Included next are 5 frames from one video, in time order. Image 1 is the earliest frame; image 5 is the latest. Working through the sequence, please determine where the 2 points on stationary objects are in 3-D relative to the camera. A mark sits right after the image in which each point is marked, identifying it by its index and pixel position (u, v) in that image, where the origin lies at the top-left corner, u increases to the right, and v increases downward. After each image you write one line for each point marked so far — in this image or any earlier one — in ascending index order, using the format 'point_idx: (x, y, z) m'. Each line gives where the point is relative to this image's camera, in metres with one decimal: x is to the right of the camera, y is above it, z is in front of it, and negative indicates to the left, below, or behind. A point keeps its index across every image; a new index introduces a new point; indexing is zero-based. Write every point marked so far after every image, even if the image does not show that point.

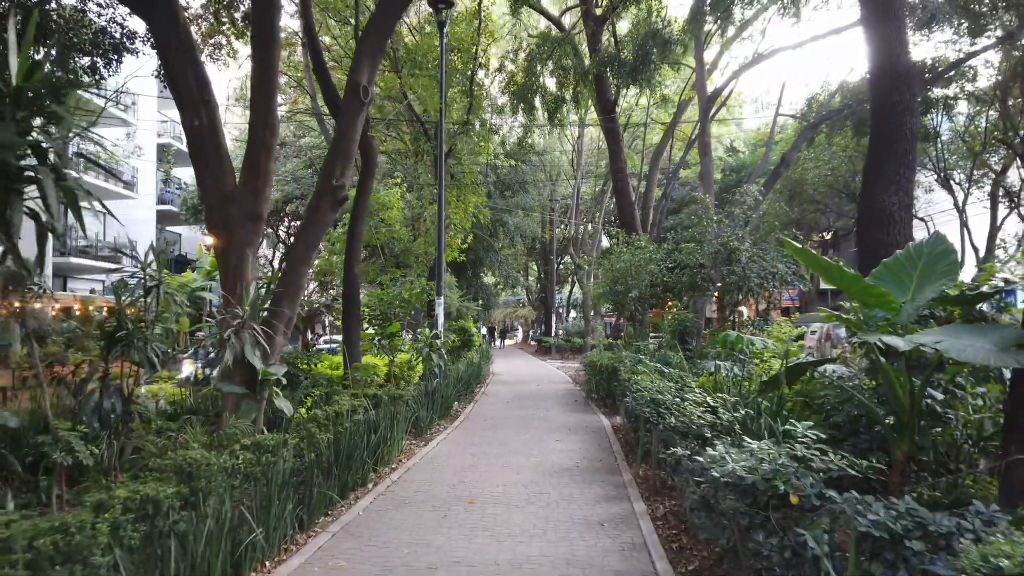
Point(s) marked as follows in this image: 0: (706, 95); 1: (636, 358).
0: (+4.7, +4.6, +18.3) m
1: (+1.9, -1.1, +11.7) m
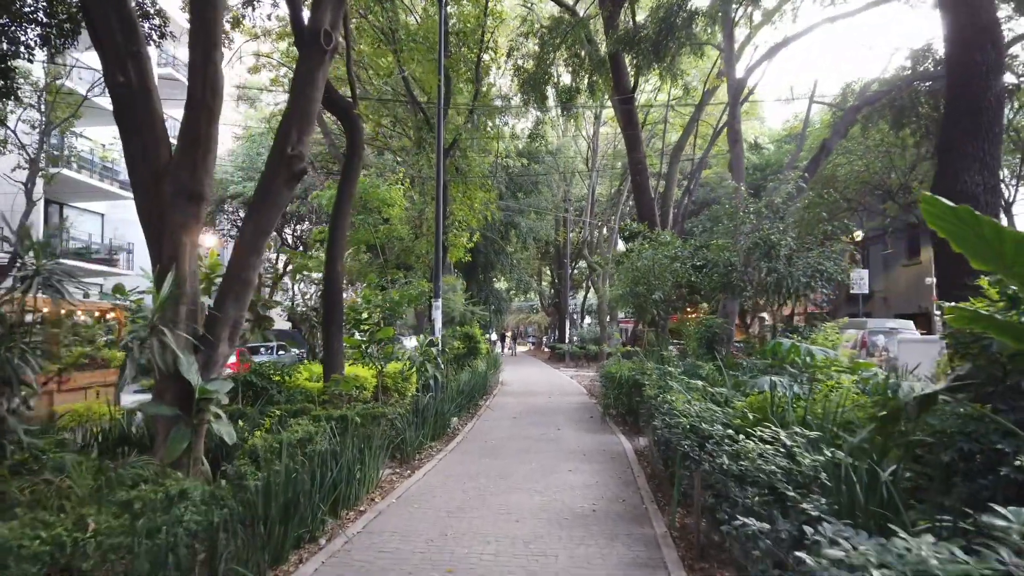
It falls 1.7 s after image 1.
0: (+4.9, +4.5, +16.7) m
1: (+2.0, -1.1, +10.0) m
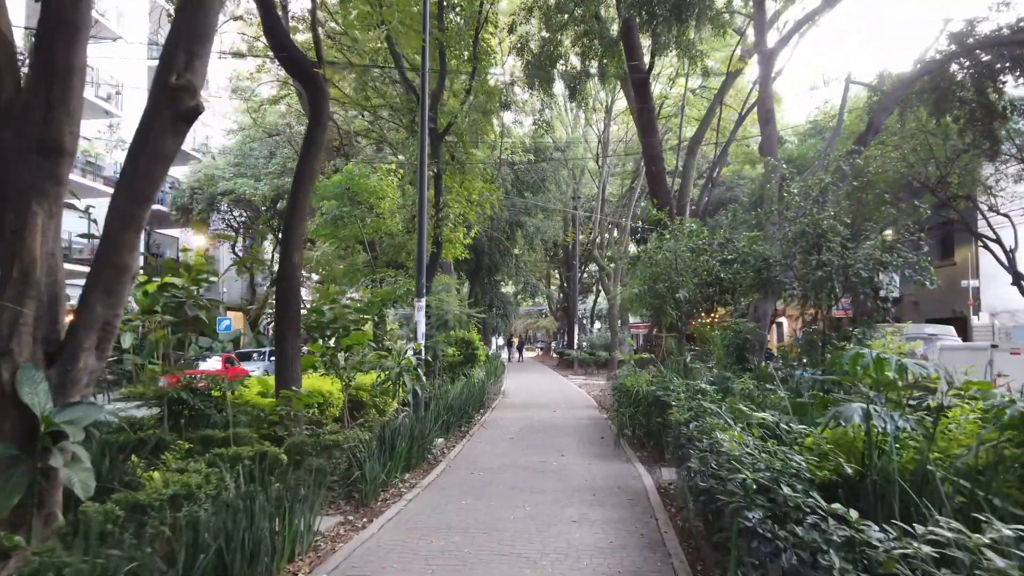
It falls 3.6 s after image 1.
0: (+4.9, +4.5, +14.7) m
1: (+1.9, -1.1, +8.1) m
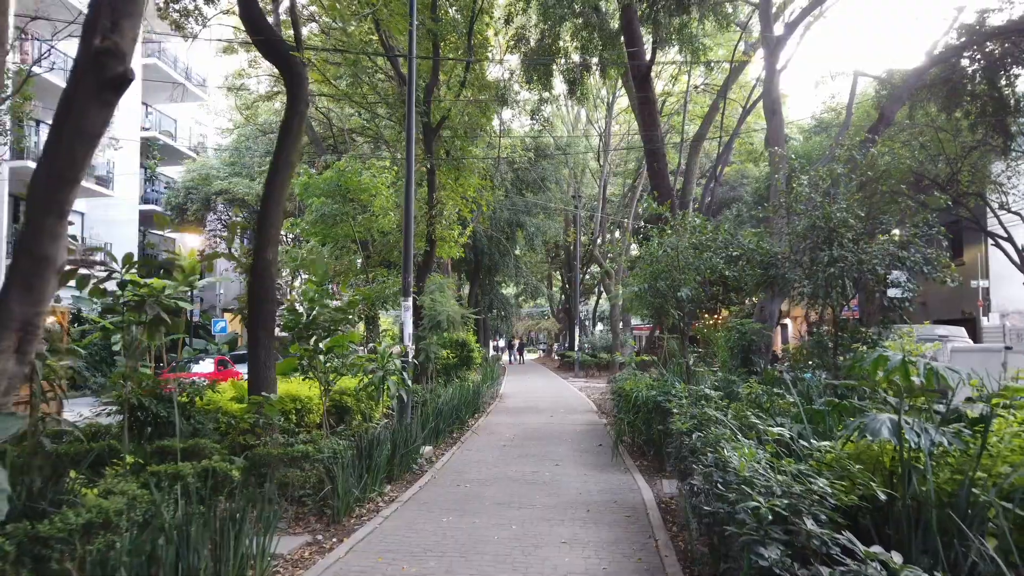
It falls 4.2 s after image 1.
0: (+4.8, +4.5, +14.1) m
1: (+1.8, -1.0, +7.5) m
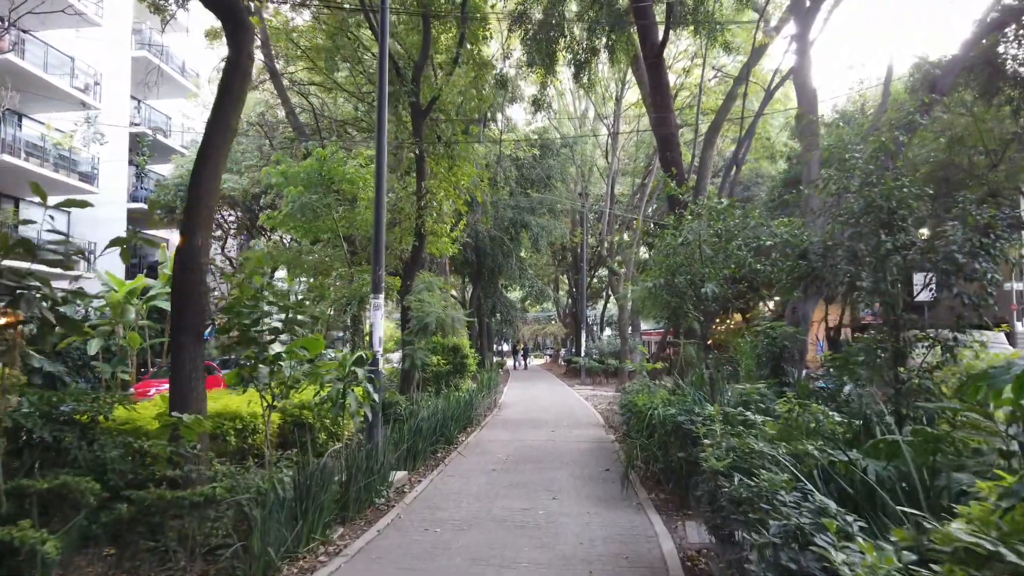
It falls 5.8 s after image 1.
0: (+4.7, +4.5, +12.6) m
1: (+1.7, -1.0, +5.9) m
